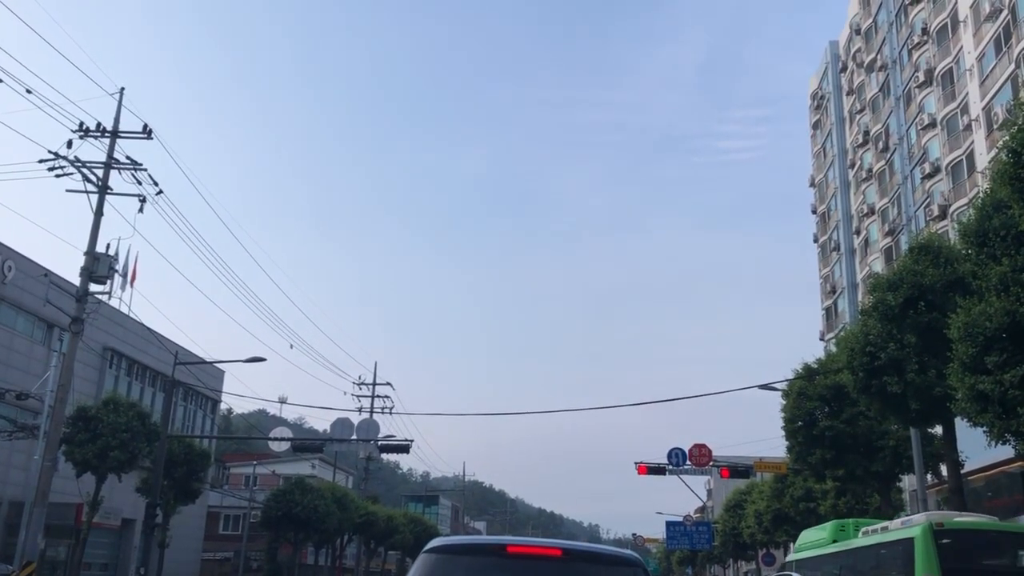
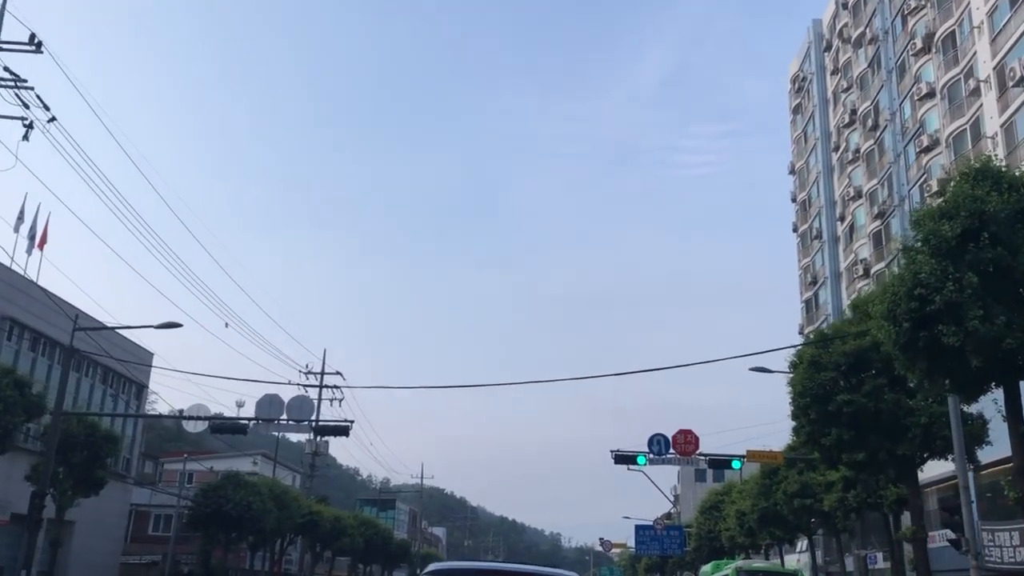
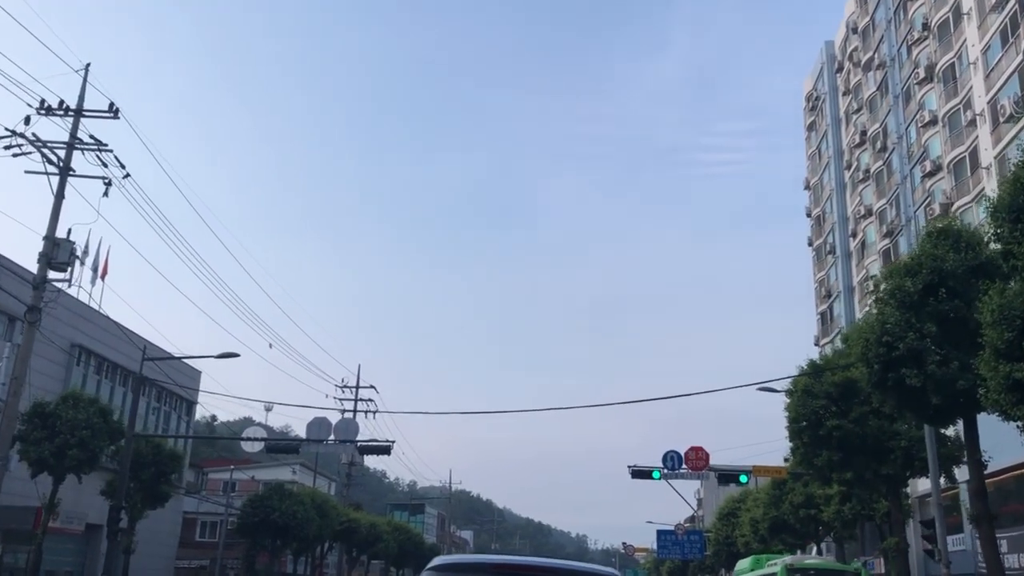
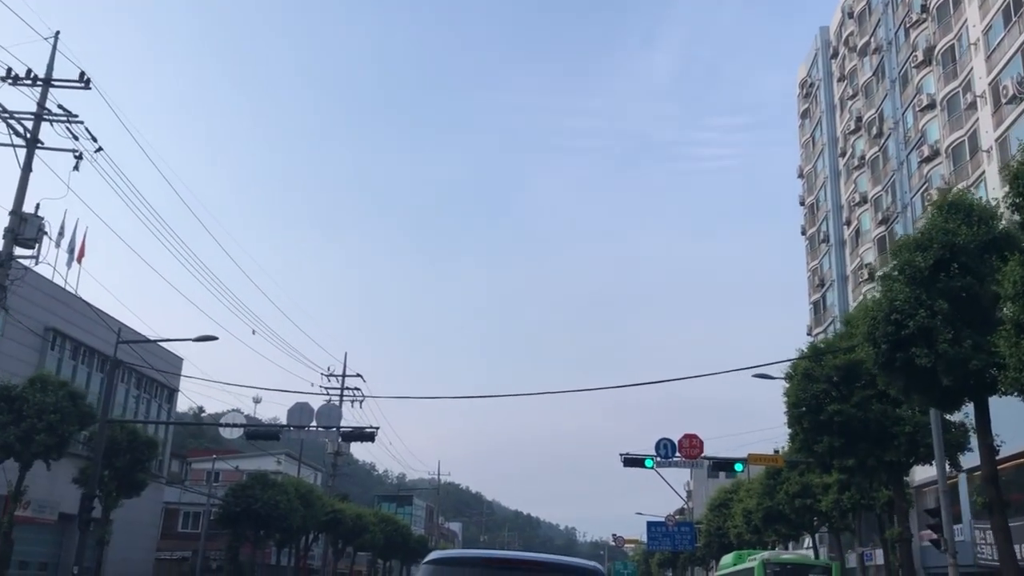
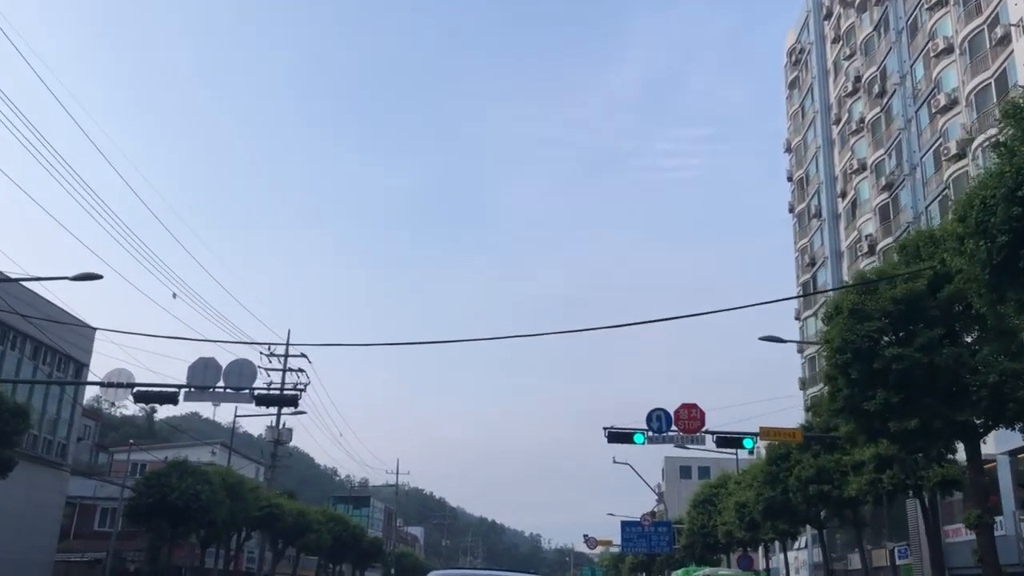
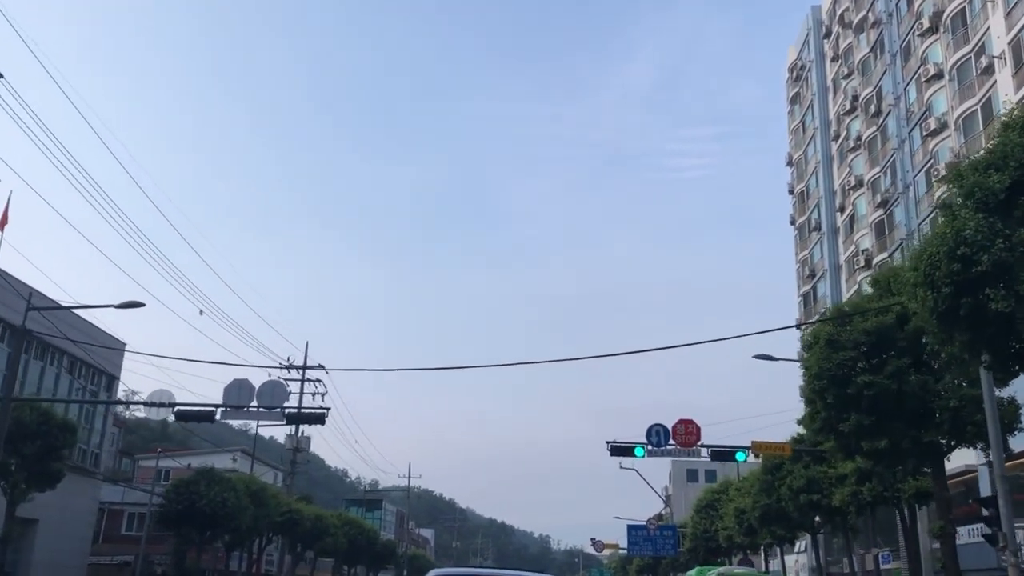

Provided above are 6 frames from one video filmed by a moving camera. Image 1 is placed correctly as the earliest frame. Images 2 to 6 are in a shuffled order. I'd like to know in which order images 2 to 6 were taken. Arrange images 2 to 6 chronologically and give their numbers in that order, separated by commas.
3, 4, 2, 6, 5
